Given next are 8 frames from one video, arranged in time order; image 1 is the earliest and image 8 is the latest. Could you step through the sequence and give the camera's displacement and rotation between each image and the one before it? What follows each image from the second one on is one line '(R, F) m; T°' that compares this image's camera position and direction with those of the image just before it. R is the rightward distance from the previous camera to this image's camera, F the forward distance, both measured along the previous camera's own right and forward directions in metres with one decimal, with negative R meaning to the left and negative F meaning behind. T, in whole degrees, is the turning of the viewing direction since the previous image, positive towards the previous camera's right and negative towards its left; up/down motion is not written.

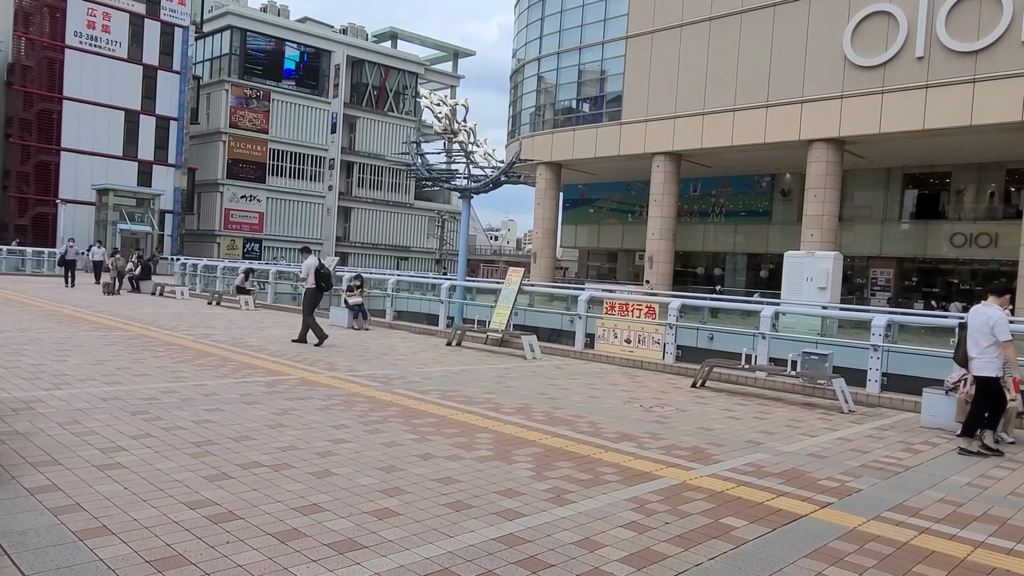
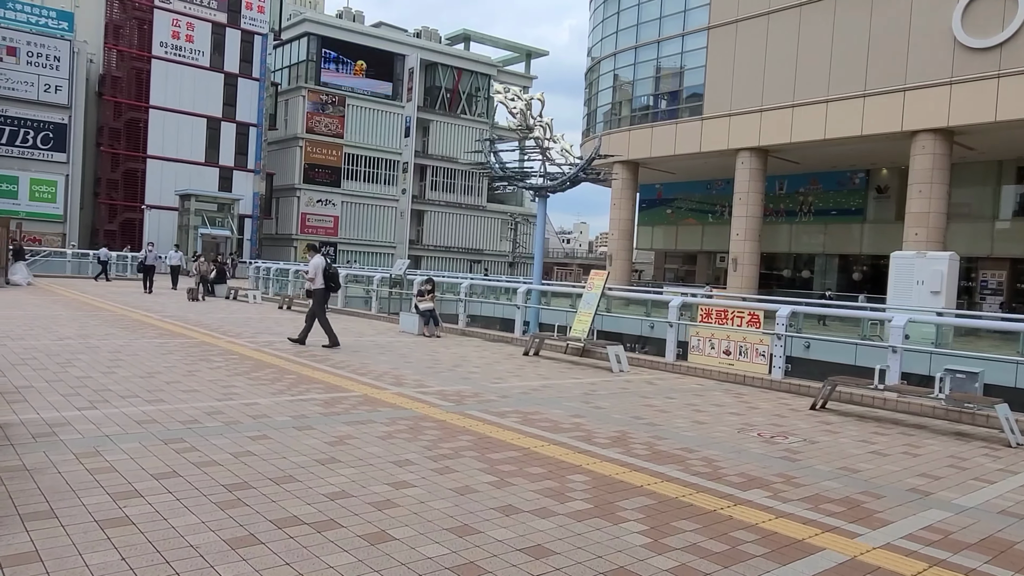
(-0.2, +1.0) m; -6°
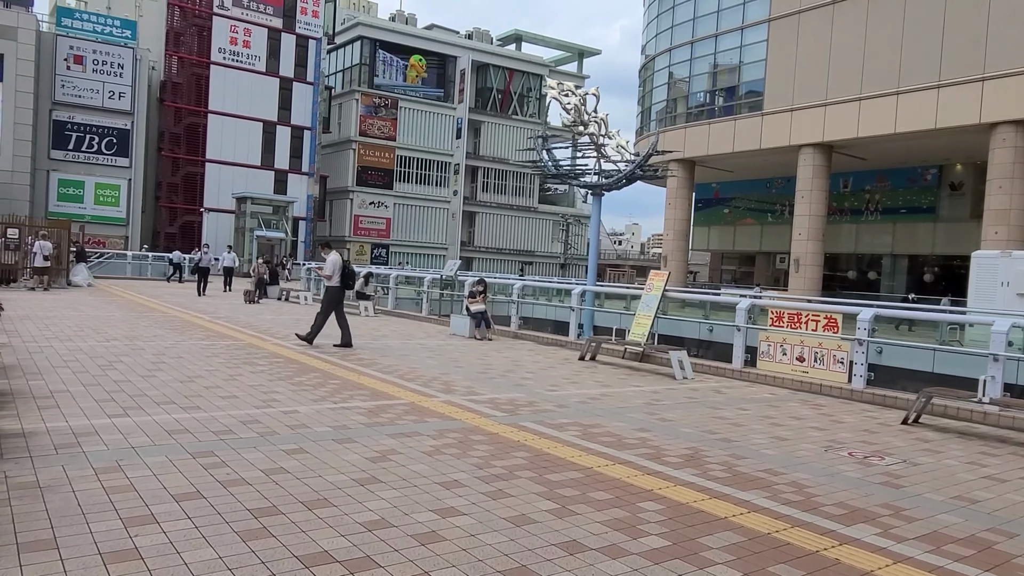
(-0.1, +0.5) m; -4°
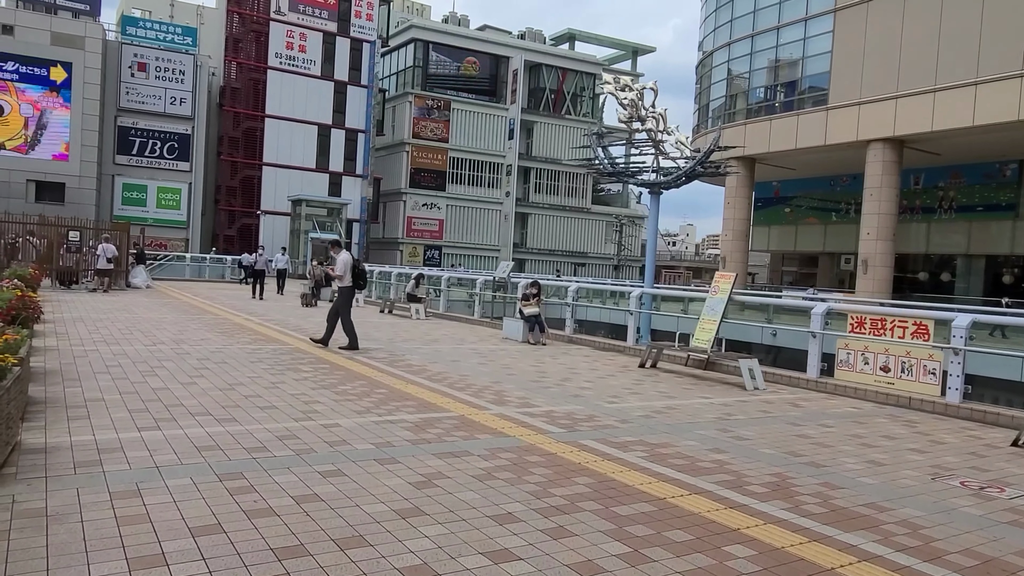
(-0.1, +0.5) m; -4°
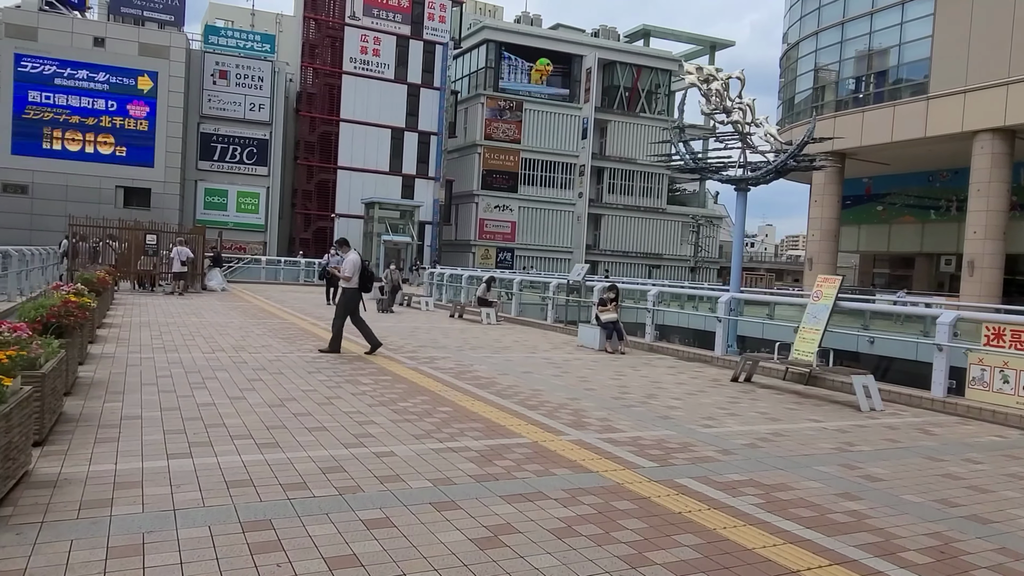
(-0.1, +0.8) m; -6°
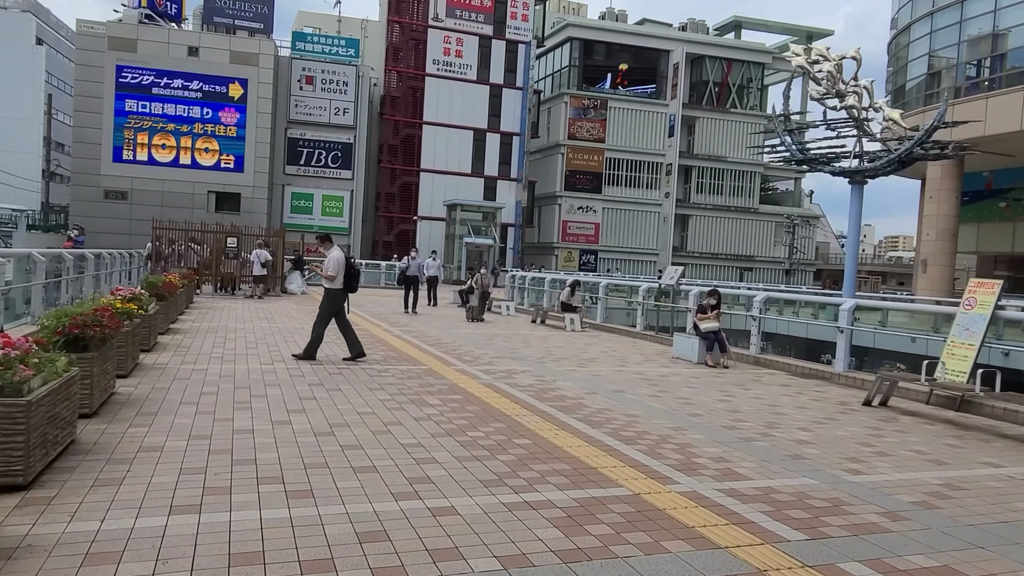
(-0.1, +1.1) m; -6°
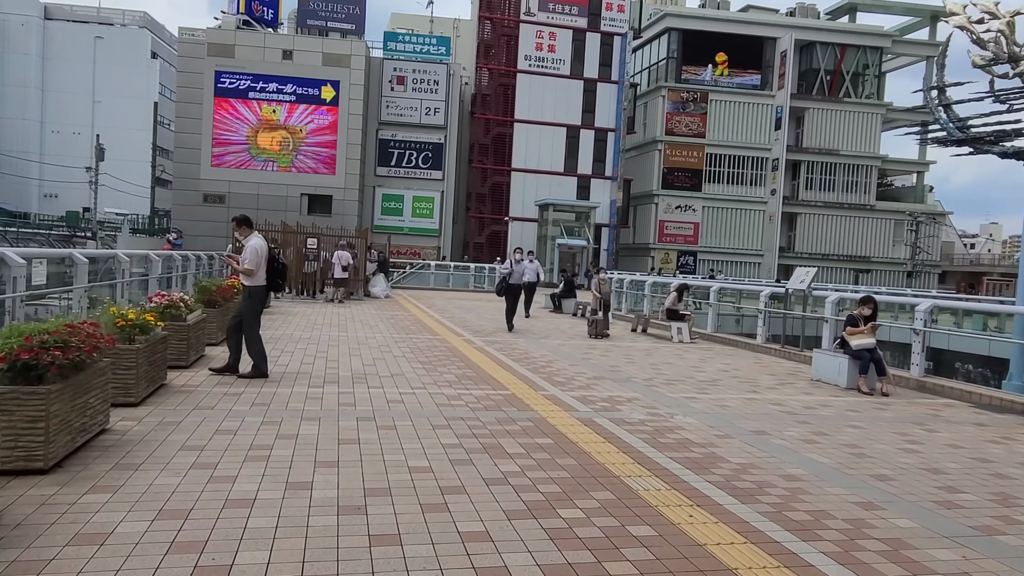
(-0.1, +1.6) m; -7°
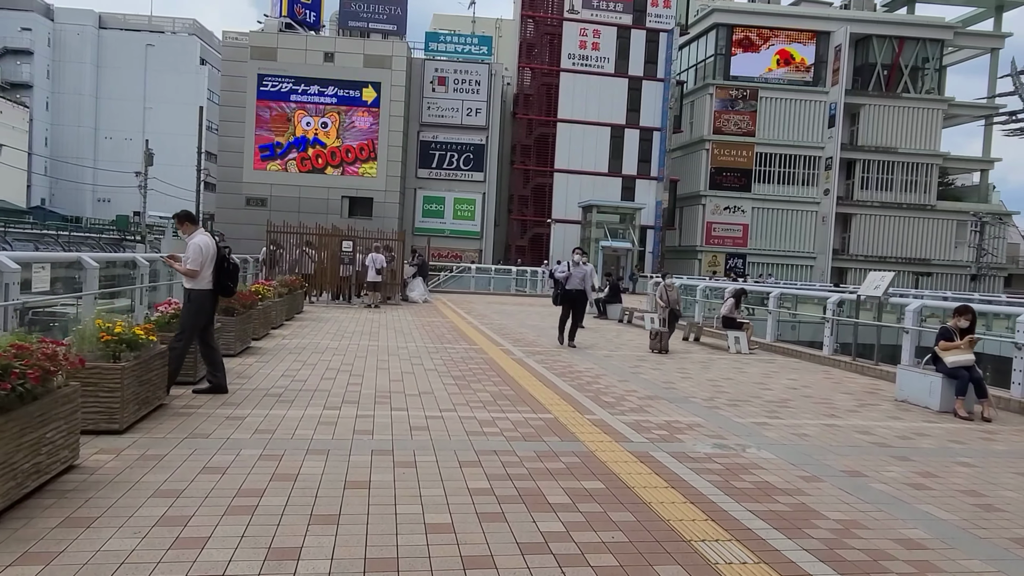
(0.0, +0.8) m; -3°
